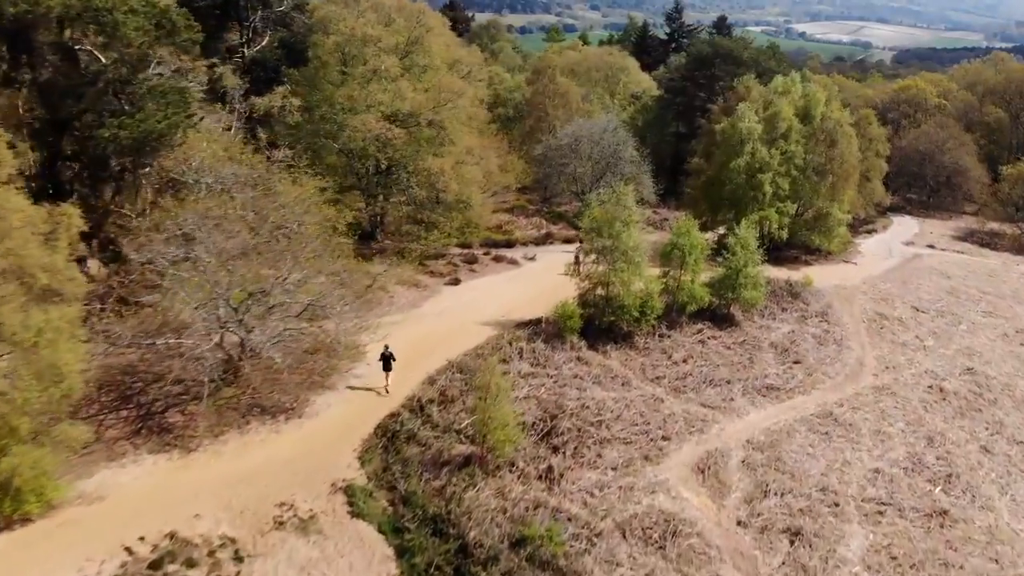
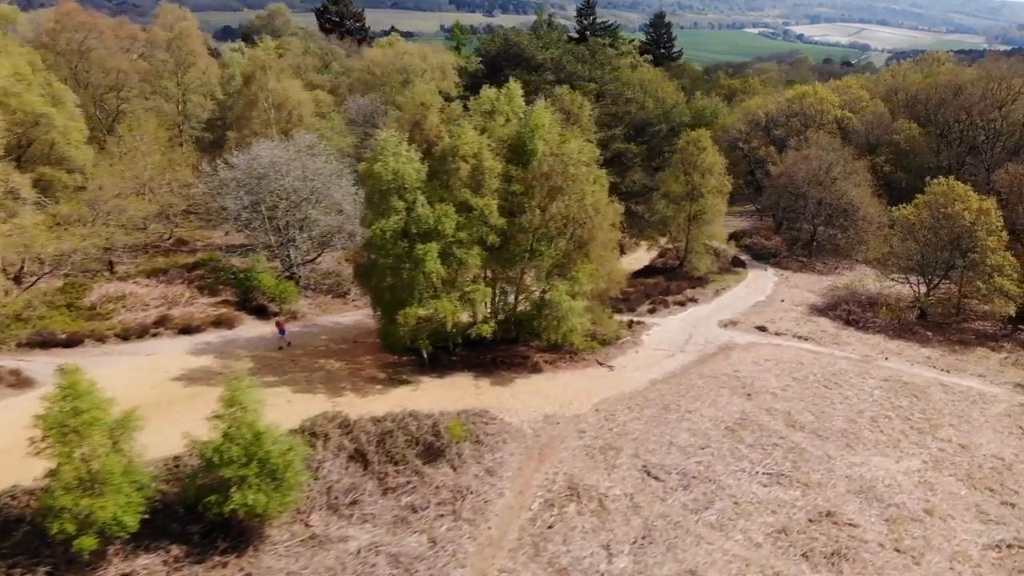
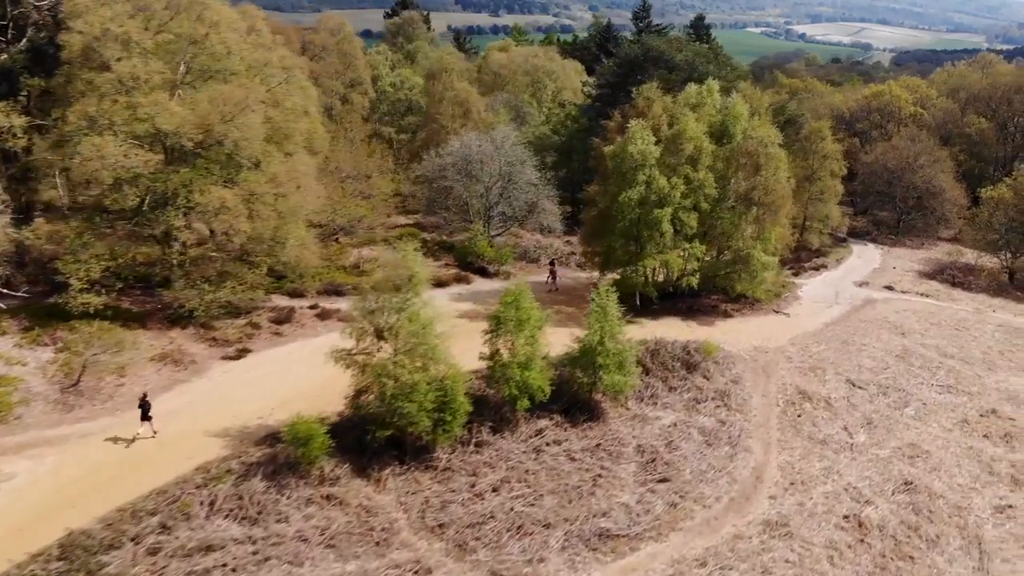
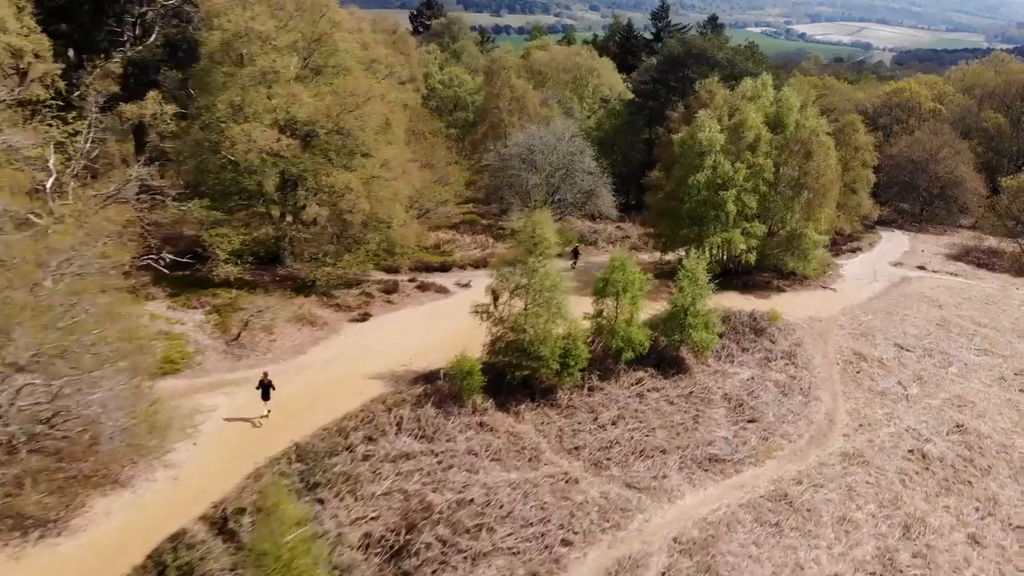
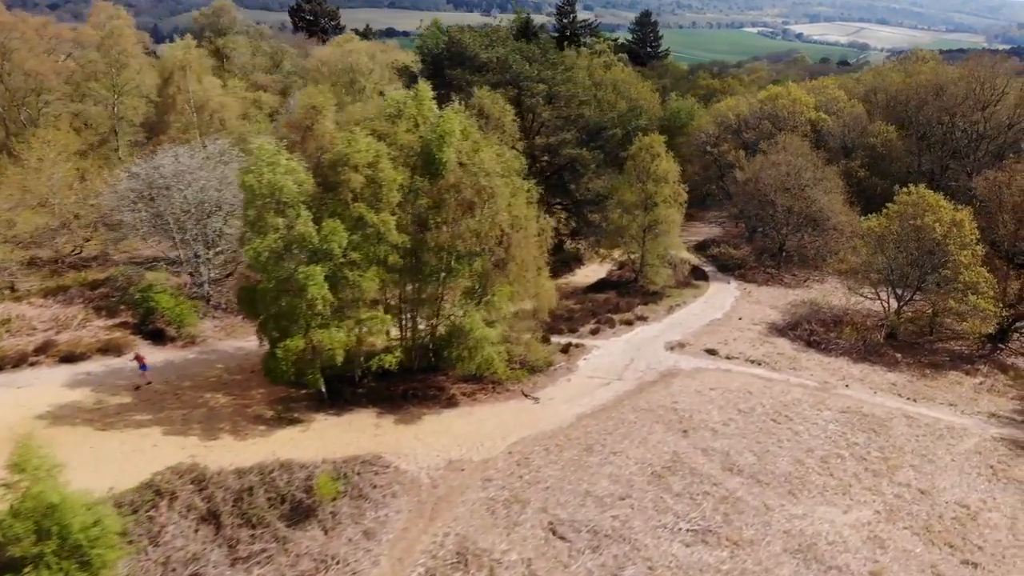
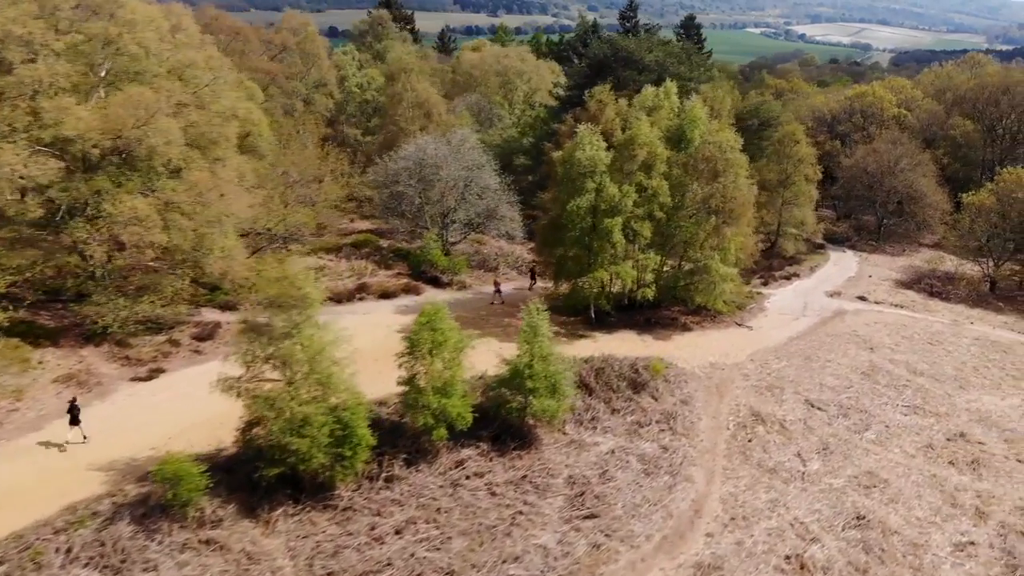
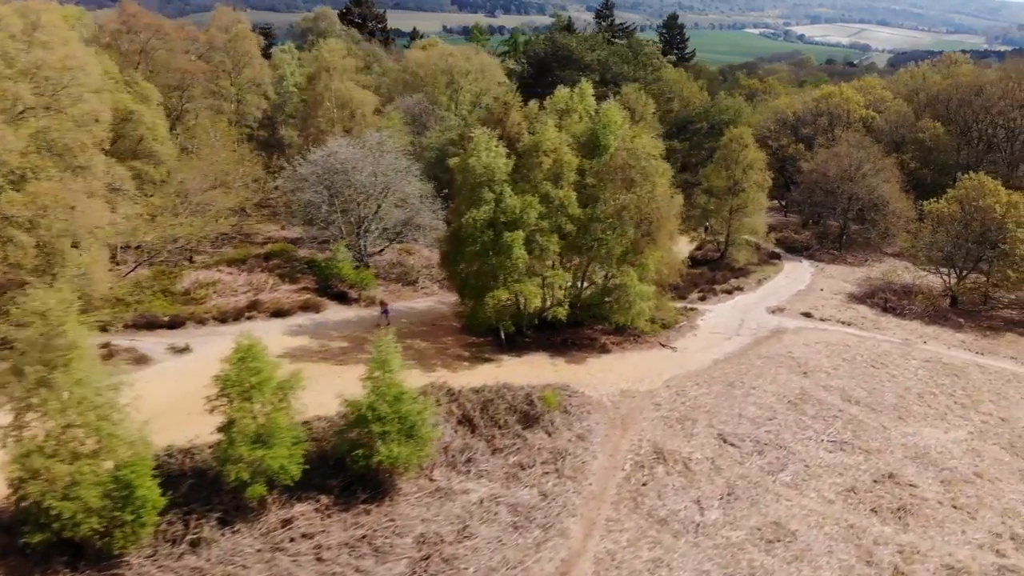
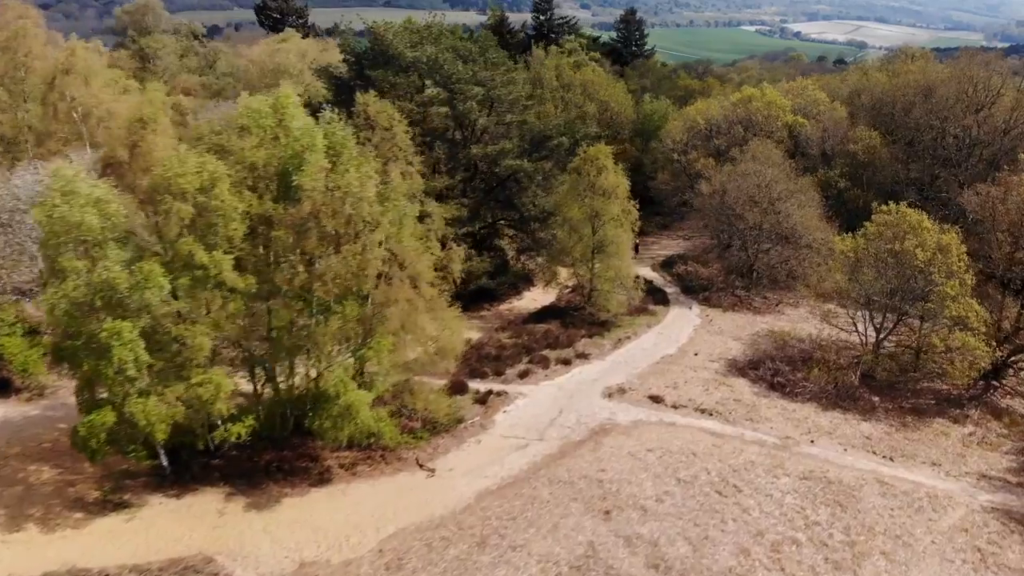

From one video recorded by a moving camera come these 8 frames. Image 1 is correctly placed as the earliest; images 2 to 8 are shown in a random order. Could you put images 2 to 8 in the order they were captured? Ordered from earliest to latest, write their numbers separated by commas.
4, 3, 6, 7, 2, 5, 8
